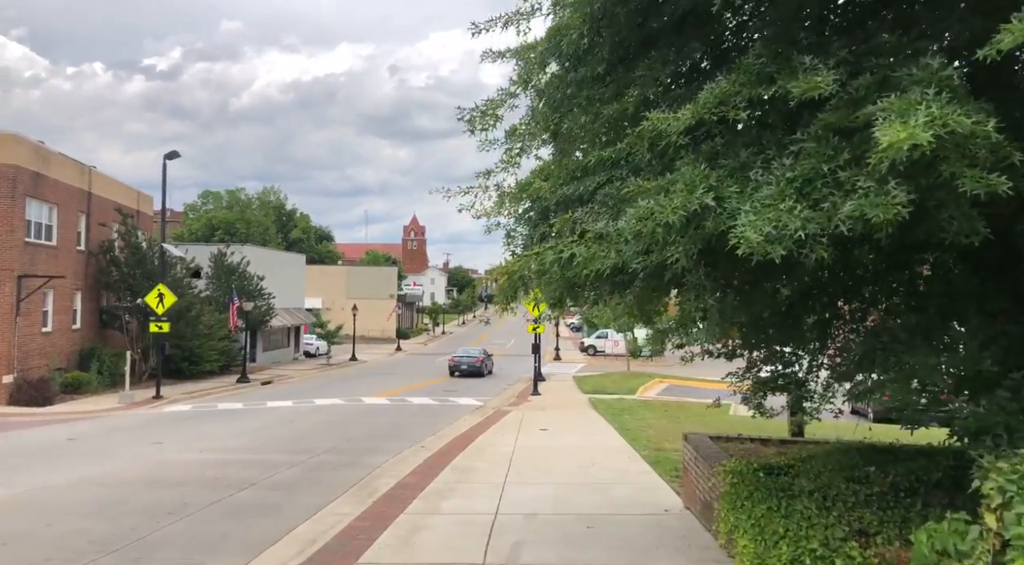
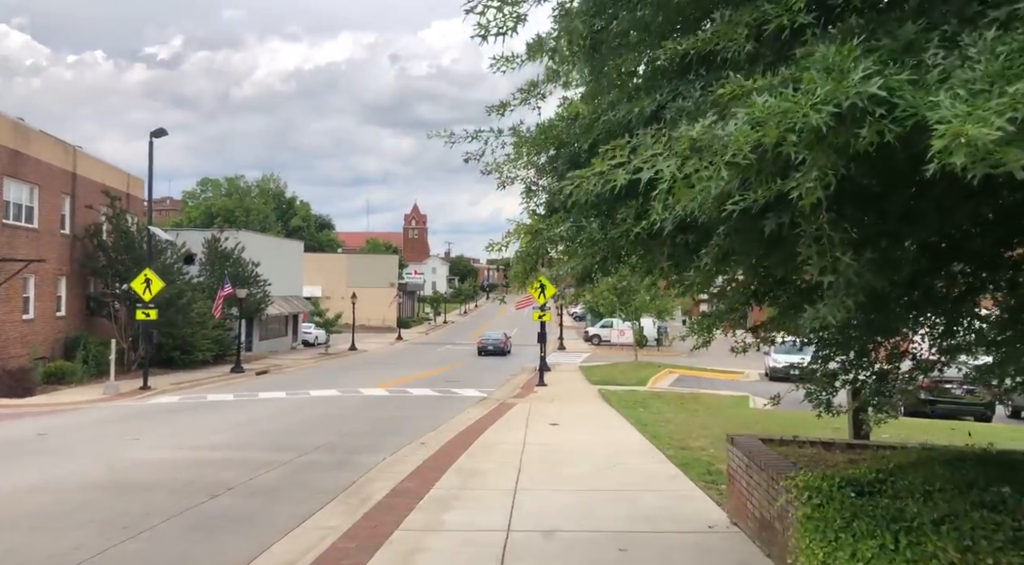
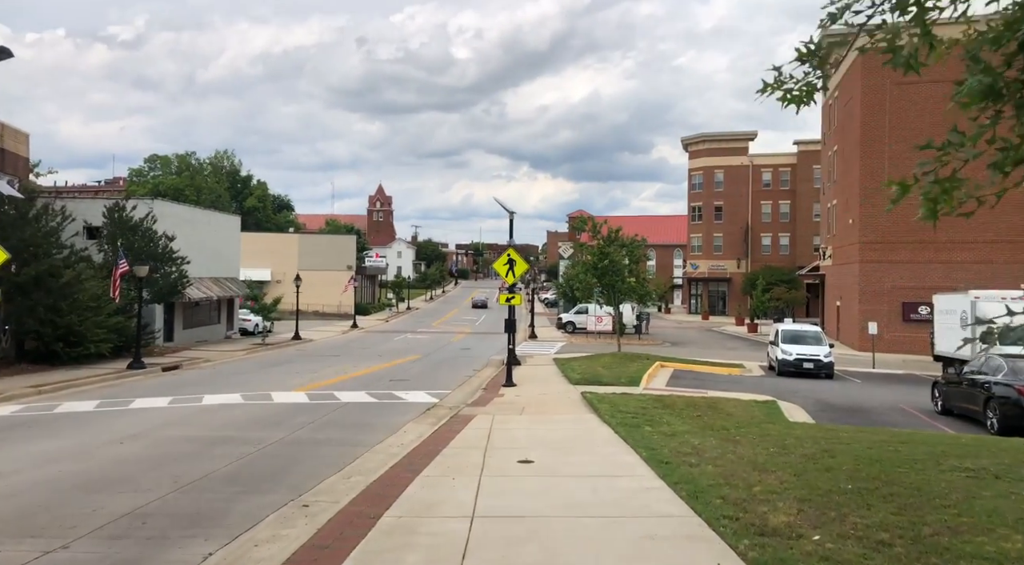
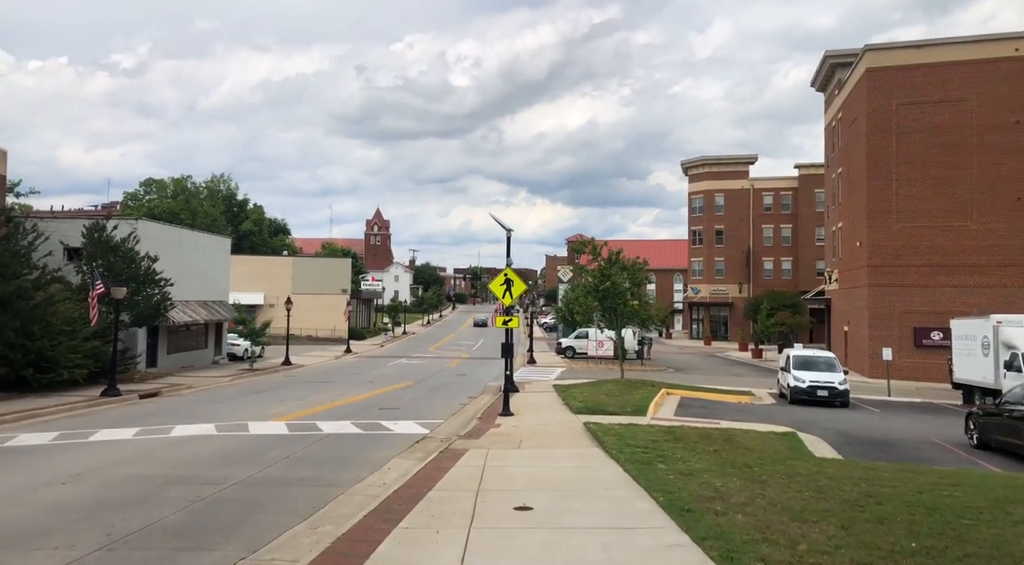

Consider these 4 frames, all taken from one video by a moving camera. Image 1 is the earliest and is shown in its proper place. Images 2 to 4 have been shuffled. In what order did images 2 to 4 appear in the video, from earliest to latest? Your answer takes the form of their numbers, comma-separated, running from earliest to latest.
2, 3, 4
